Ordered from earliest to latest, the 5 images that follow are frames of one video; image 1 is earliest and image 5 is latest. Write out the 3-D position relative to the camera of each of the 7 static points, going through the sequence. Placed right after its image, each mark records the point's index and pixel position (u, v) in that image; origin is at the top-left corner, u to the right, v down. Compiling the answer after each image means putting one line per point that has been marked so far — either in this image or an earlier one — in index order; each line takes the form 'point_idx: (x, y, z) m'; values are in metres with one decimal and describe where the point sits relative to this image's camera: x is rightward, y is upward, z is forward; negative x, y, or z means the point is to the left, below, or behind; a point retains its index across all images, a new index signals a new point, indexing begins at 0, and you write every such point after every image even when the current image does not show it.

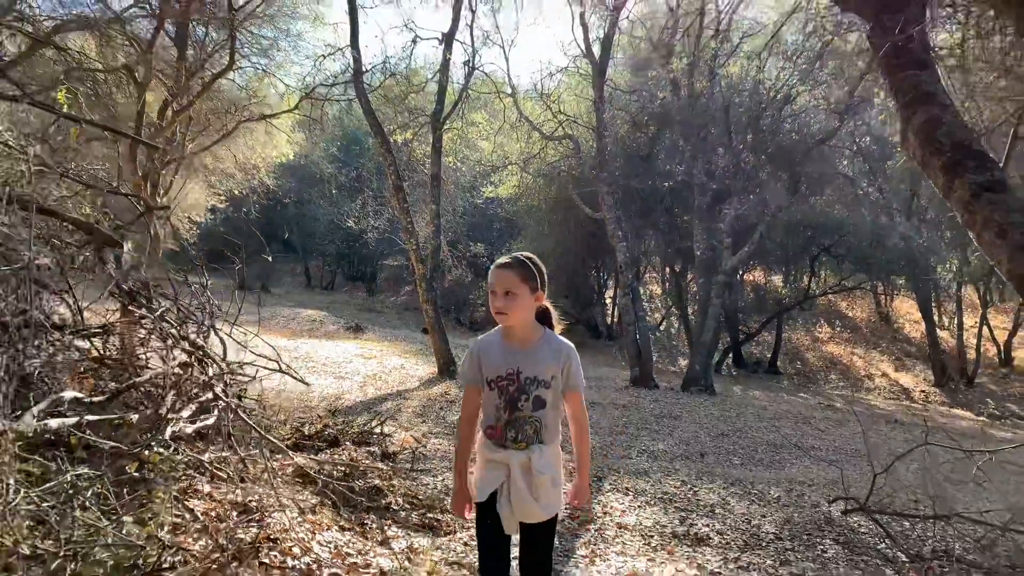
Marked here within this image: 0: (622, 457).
0: (+0.9, -1.4, +6.4) m
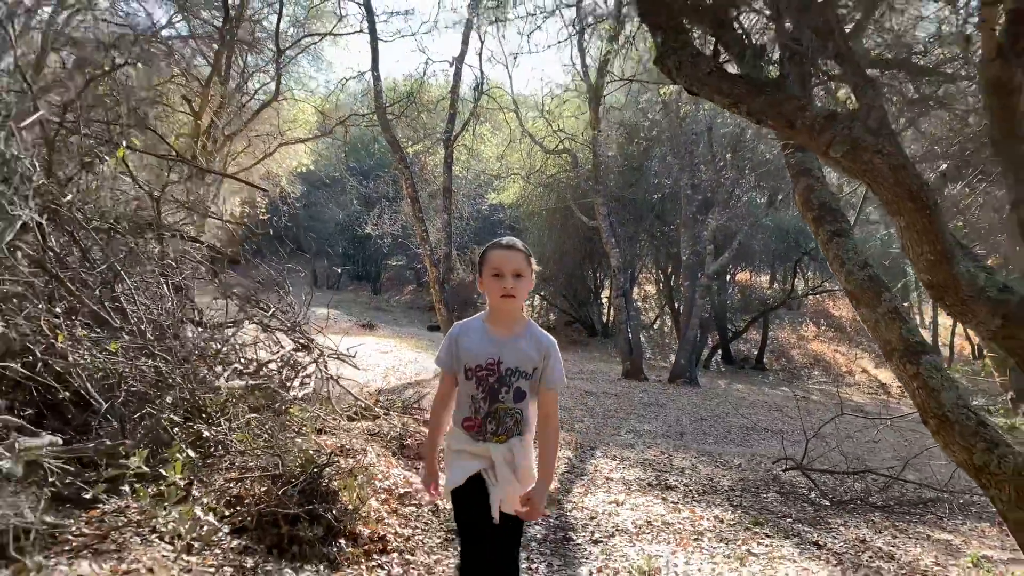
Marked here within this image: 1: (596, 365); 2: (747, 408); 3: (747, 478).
0: (+1.0, -1.5, +7.6) m
1: (+1.8, -1.6, +15.7) m
2: (+3.4, -1.7, +11.0) m
3: (+1.8, -1.4, +5.8) m
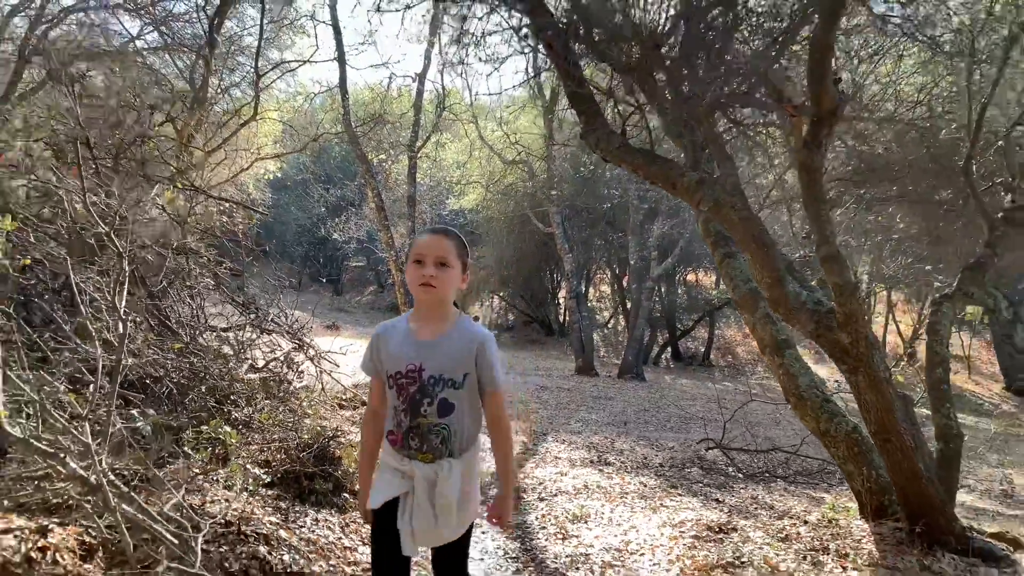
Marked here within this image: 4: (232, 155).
0: (+0.6, -1.5, +8.5) m
1: (+0.9, -1.6, +16.7) m
2: (+2.8, -1.8, +12.1) m
3: (+1.5, -1.5, +6.7) m
4: (-3.6, +1.7, +9.8) m
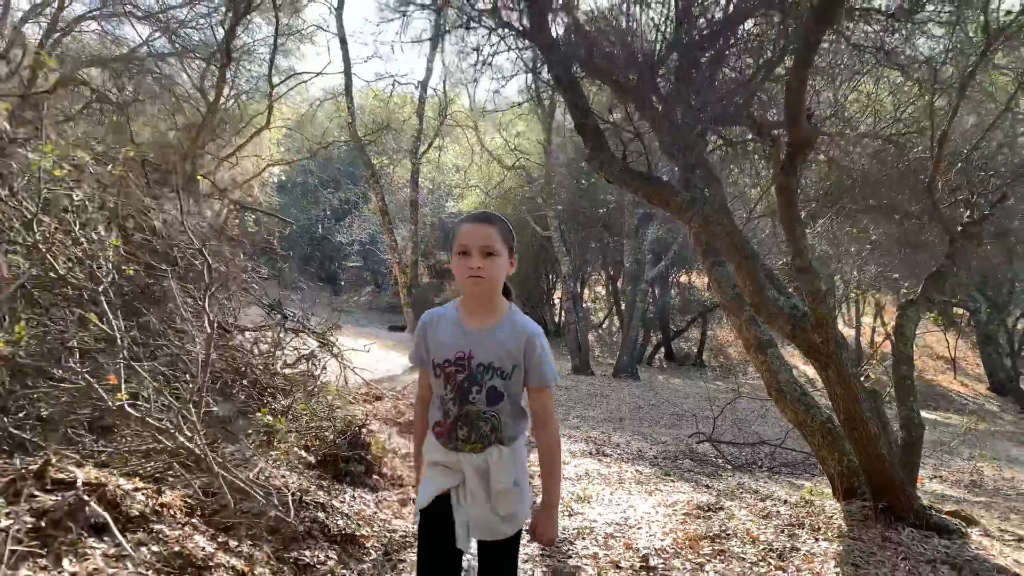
0: (+0.6, -1.6, +9.0) m
1: (+0.8, -1.7, +17.1) m
2: (+2.8, -1.8, +12.5) m
3: (+1.5, -1.5, +7.2) m
4: (-3.6, +1.7, +10.2) m
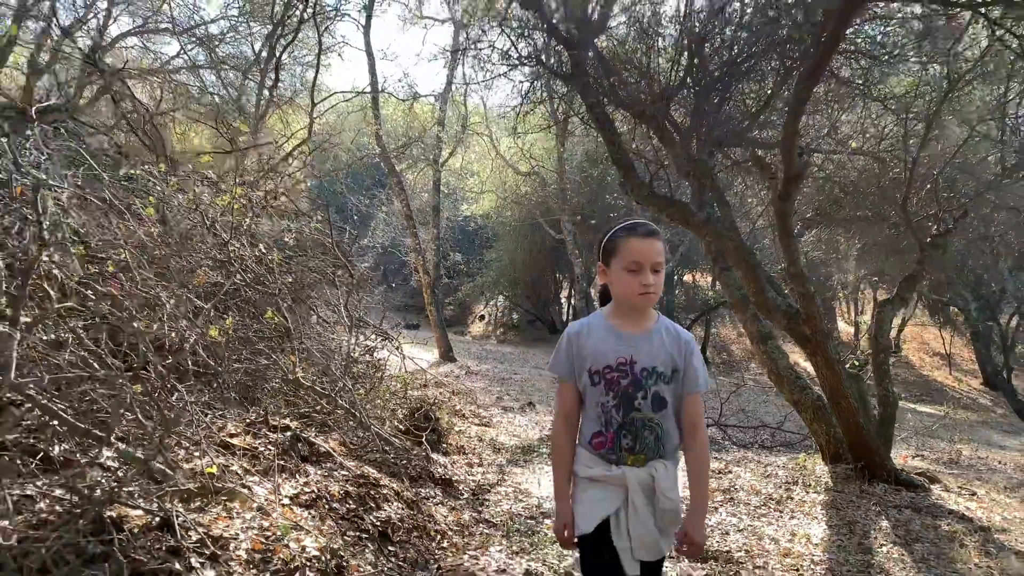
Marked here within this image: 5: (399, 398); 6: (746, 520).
0: (+0.9, -1.6, +9.9) m
1: (+1.1, -1.7, +18.0) m
2: (+3.1, -1.8, +13.4) m
3: (+1.8, -1.5, +8.1) m
4: (-3.3, +1.7, +11.1) m
5: (-0.7, -0.7, +5.0) m
6: (+1.2, -1.2, +3.8) m
